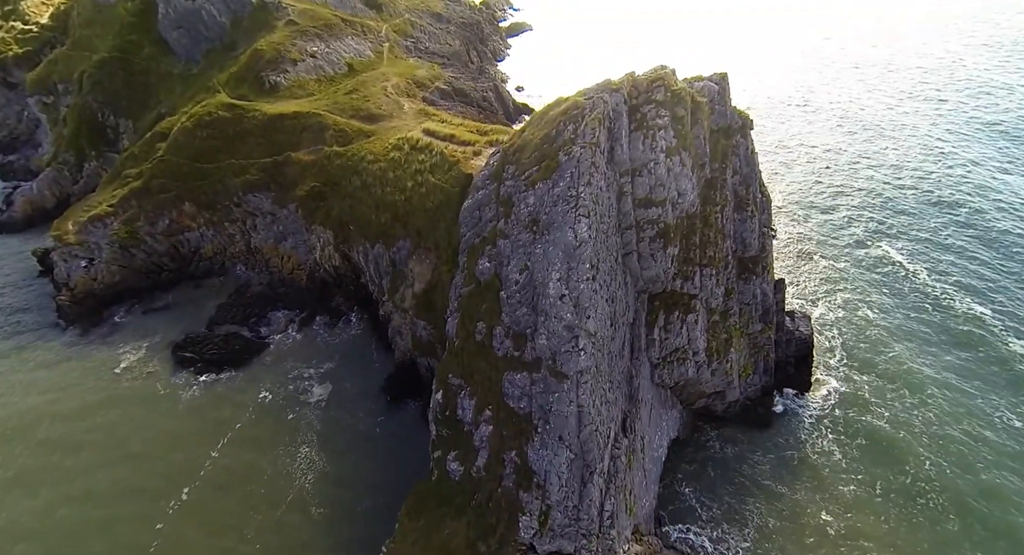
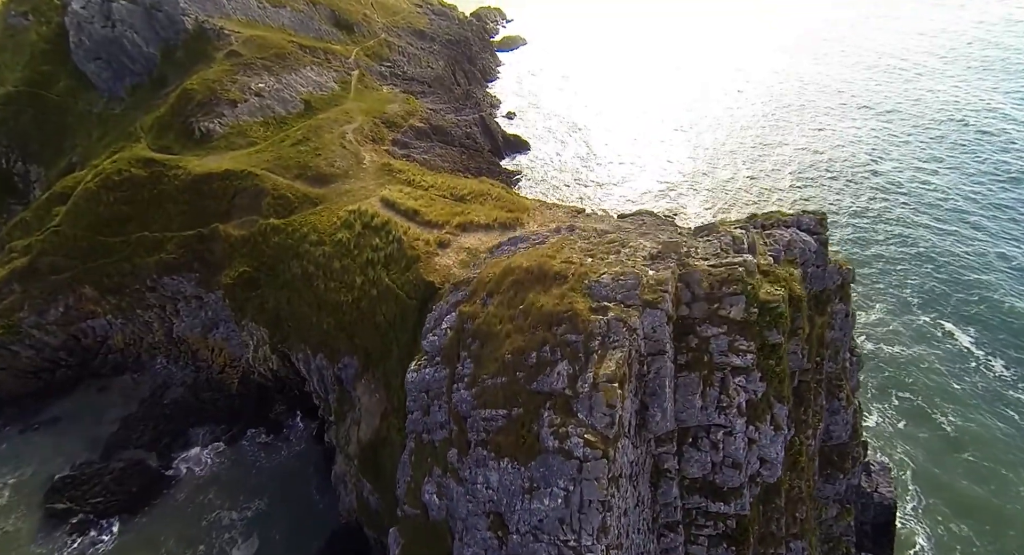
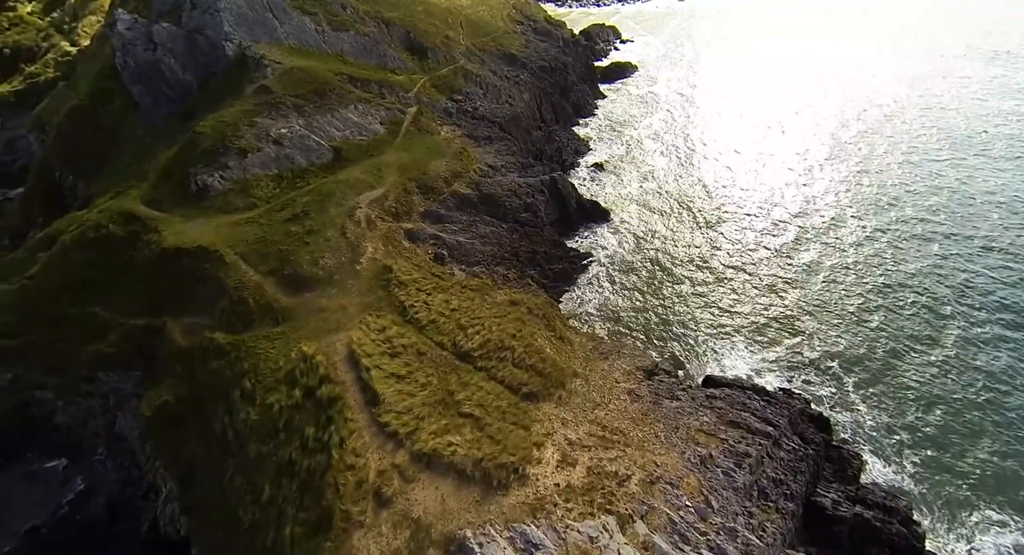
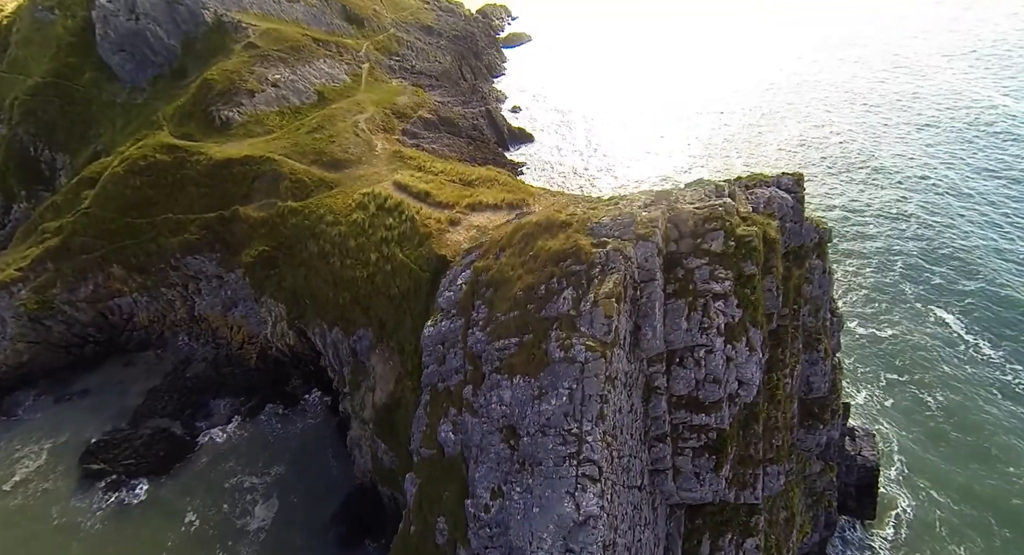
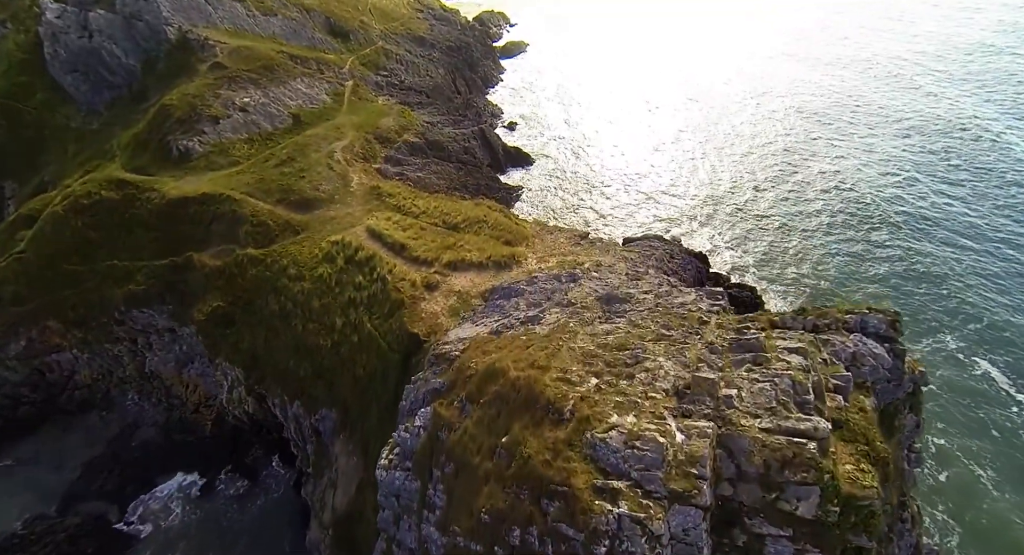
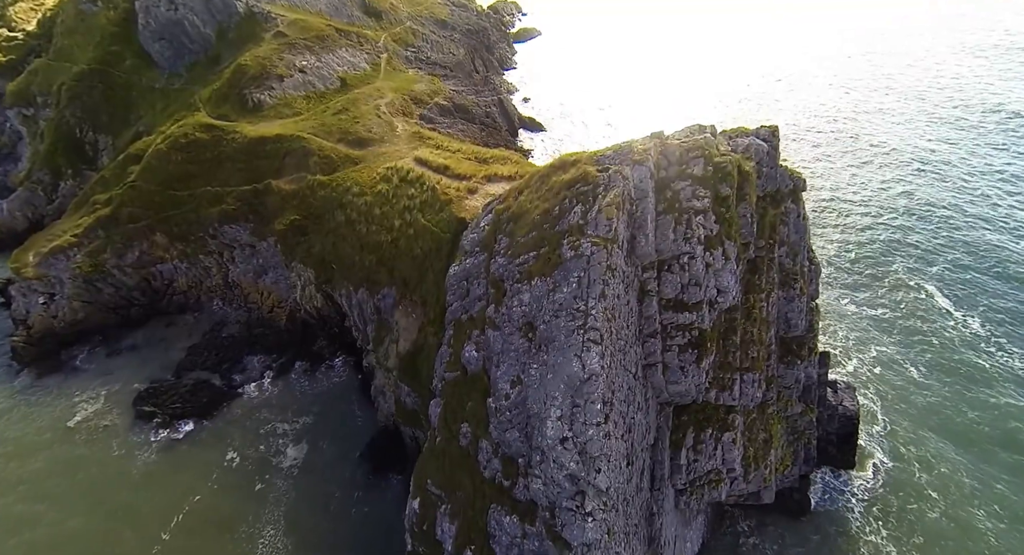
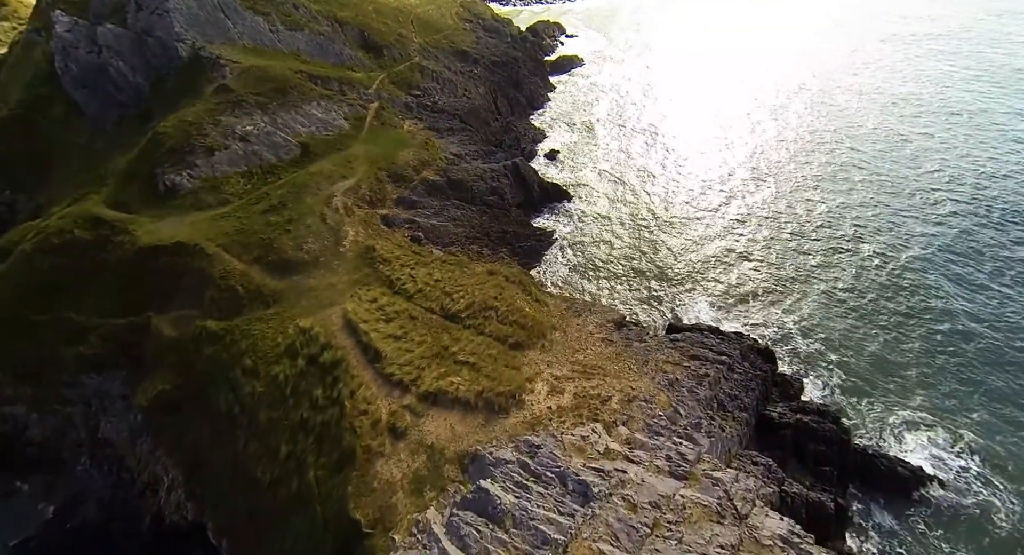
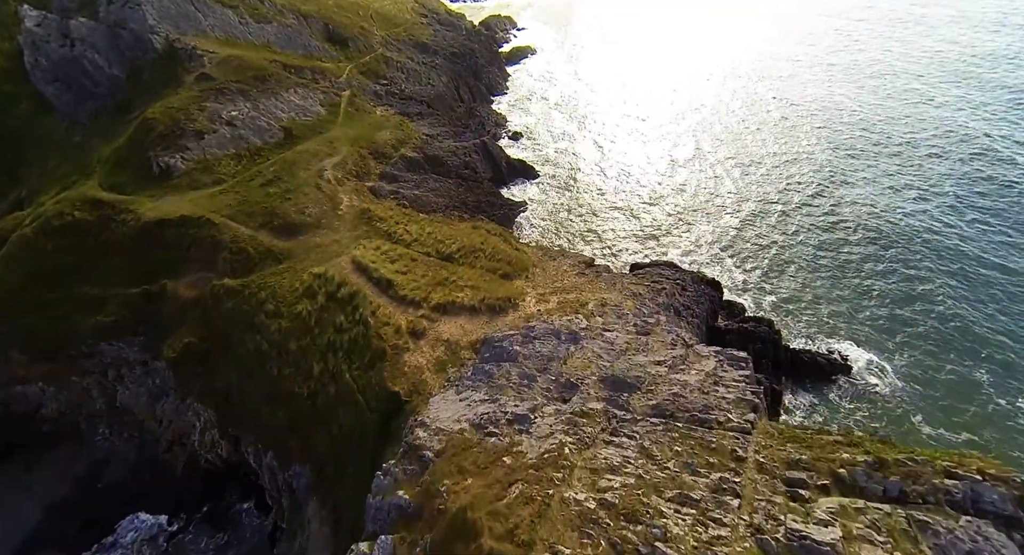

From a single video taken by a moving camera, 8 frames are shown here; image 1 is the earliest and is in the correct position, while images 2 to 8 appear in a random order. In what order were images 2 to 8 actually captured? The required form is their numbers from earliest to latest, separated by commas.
6, 4, 2, 5, 8, 7, 3
